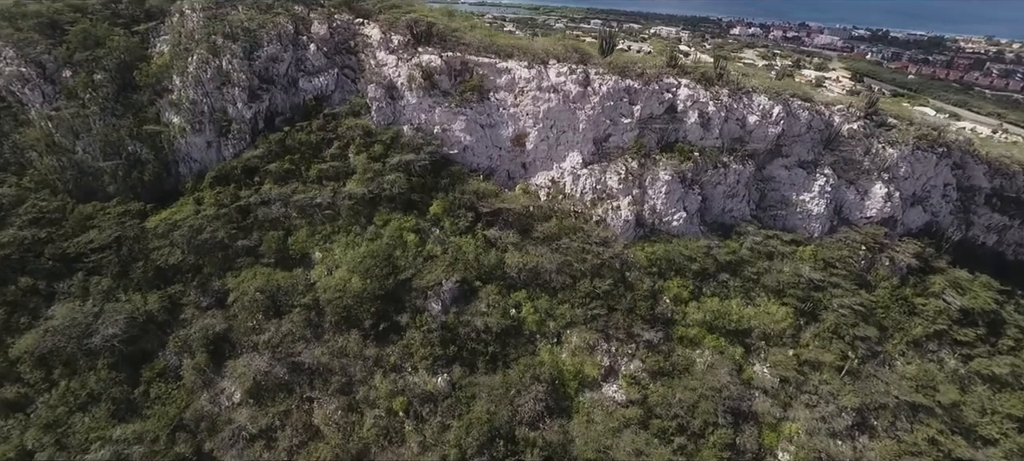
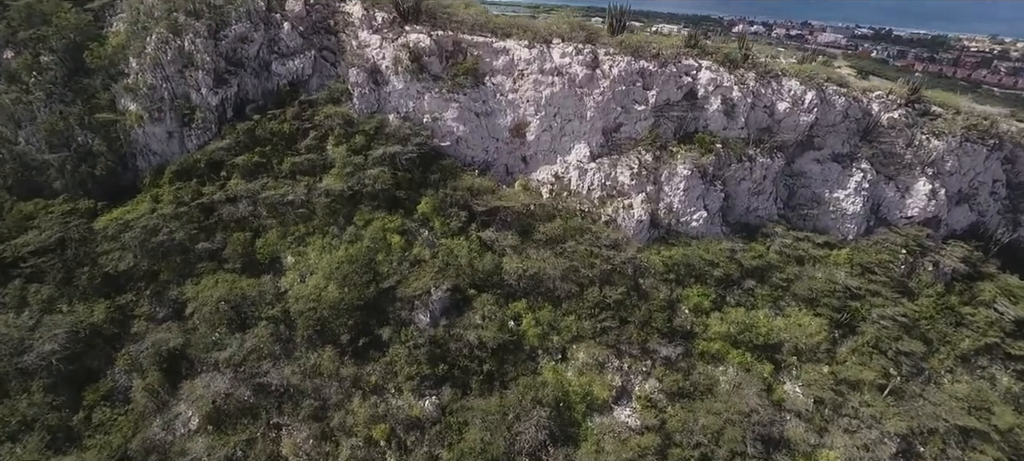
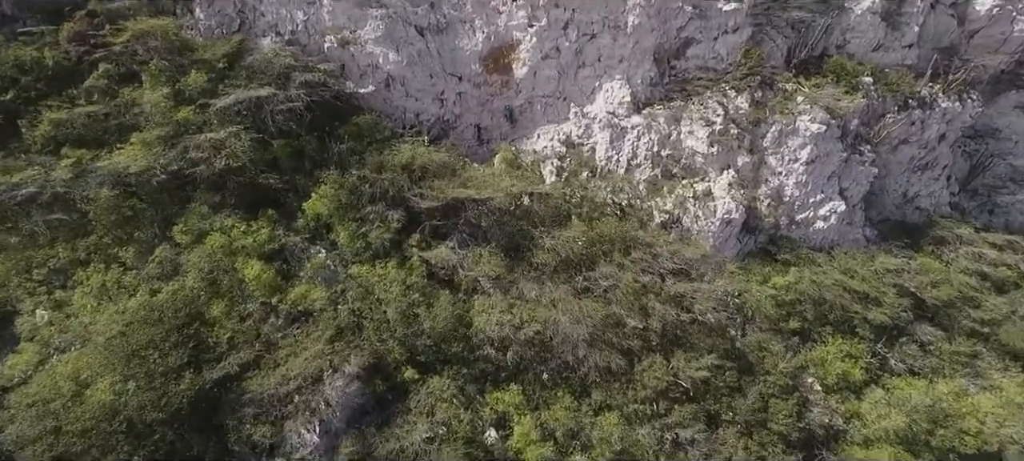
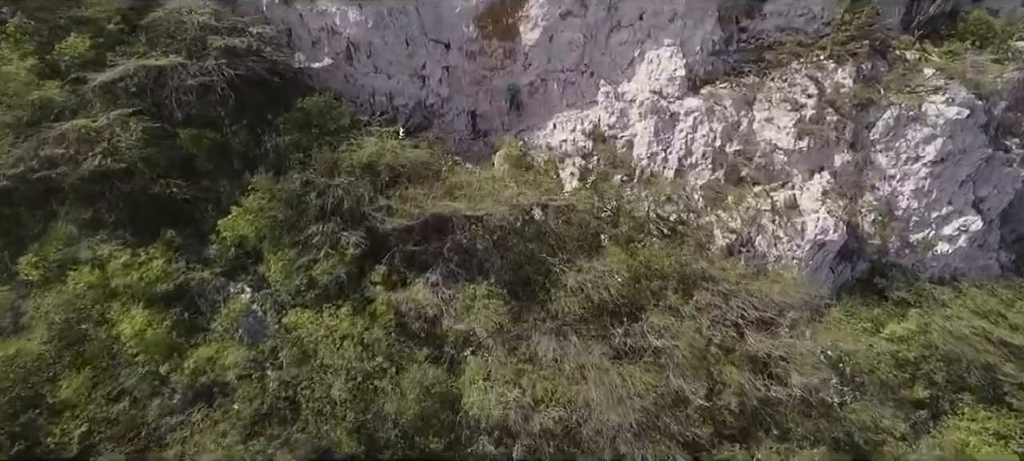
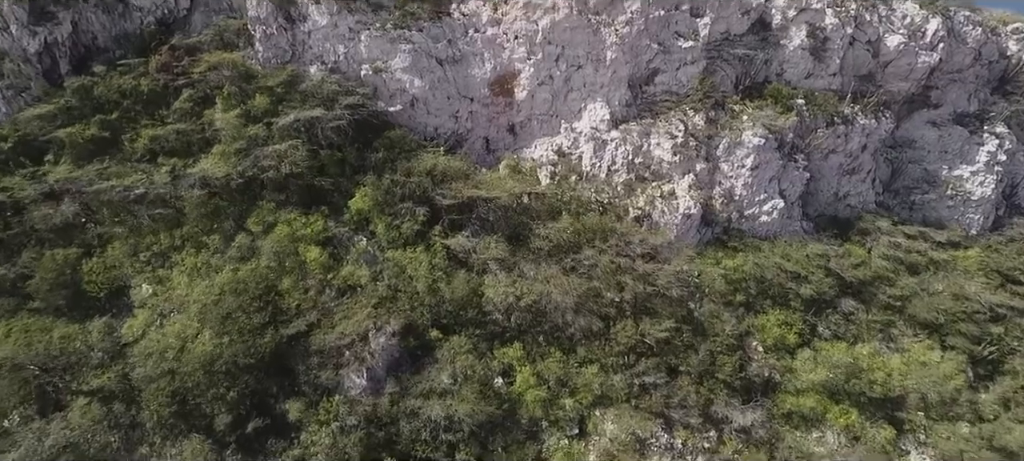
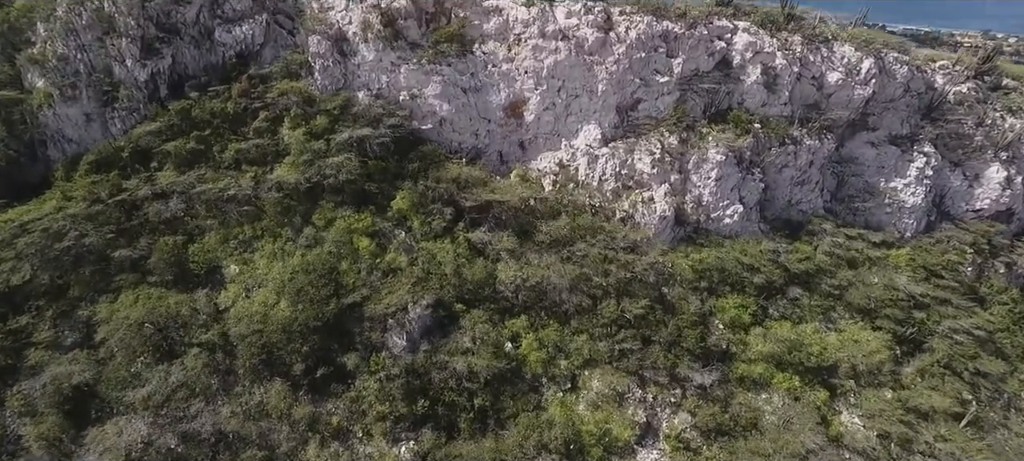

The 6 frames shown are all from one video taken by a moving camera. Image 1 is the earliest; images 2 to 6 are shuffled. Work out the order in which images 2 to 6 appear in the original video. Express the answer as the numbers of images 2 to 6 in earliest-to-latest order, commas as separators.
2, 6, 5, 3, 4
